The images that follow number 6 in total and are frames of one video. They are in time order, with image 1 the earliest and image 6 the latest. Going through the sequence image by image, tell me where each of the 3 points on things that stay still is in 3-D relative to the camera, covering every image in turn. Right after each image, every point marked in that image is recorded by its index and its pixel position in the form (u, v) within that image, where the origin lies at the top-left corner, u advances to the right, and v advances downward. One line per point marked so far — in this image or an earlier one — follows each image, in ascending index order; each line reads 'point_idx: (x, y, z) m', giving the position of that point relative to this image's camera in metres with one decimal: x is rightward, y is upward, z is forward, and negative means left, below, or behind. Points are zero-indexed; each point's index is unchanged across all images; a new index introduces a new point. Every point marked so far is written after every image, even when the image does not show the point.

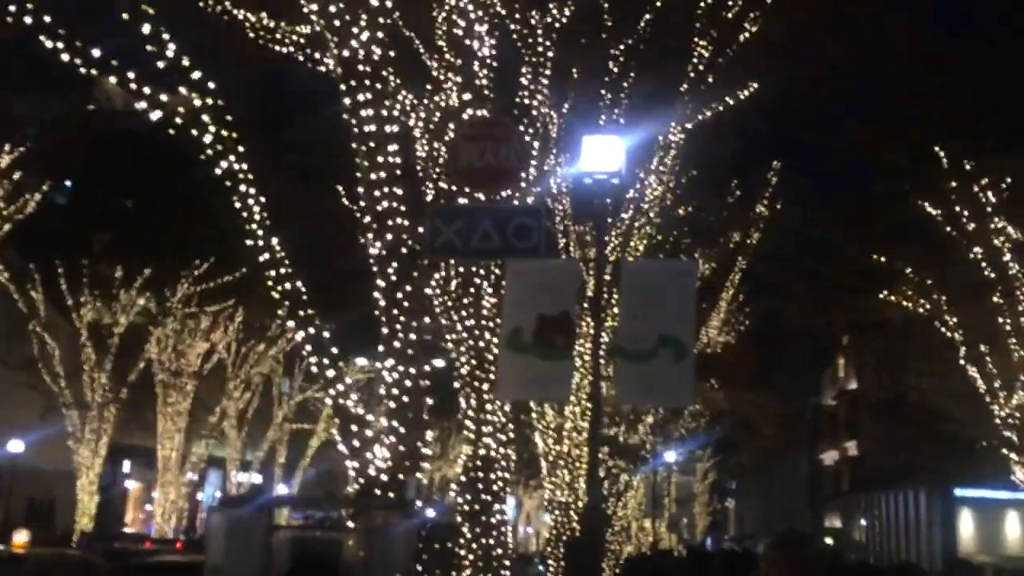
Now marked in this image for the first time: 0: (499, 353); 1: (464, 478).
0: (-0.1, -0.6, +7.7) m
1: (-0.6, -2.4, +10.6) m
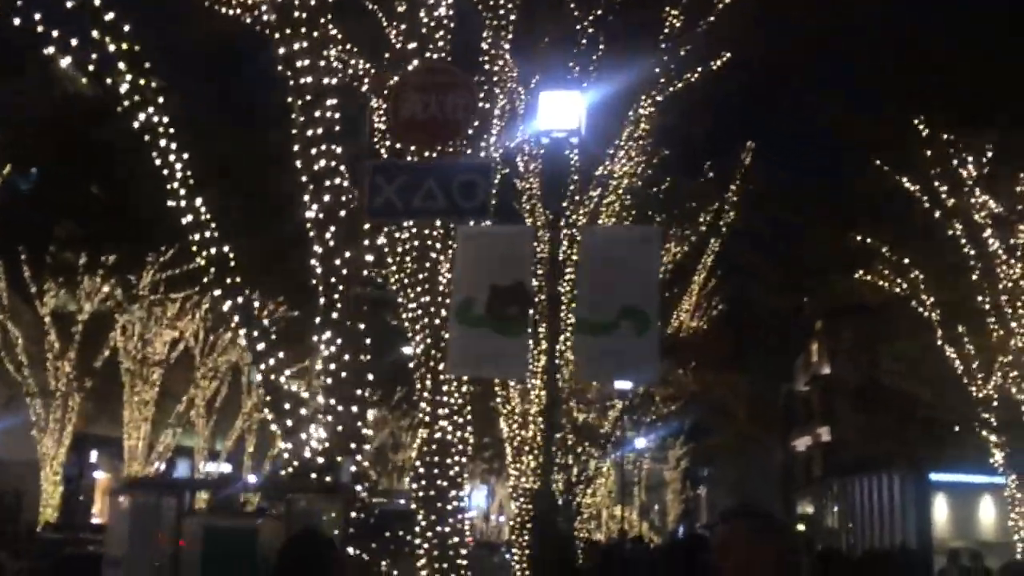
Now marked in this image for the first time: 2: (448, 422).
0: (-0.6, -0.3, +7.2) m
1: (-1.1, -2.1, +10.1) m
2: (-0.8, -1.6, +10.2) m
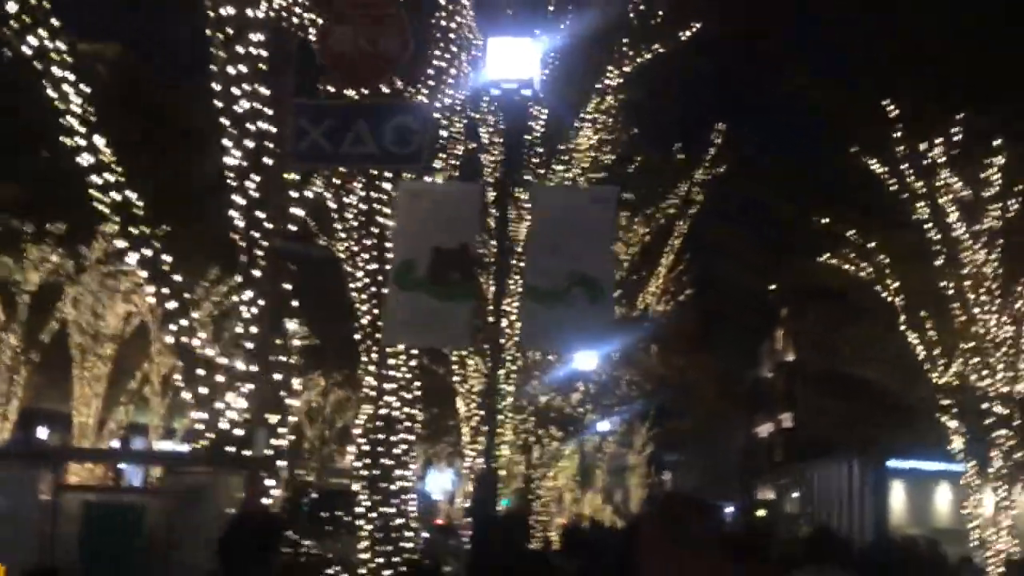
0: (-1.0, 0.0, +6.6) m
1: (-1.7, -1.7, +9.5) m
2: (-1.4, -1.3, +9.6) m
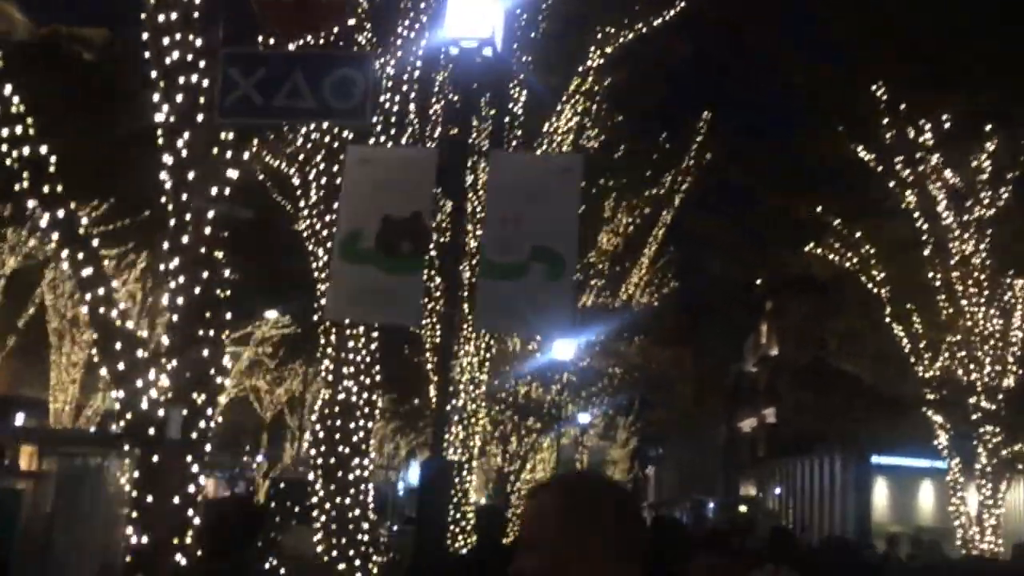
0: (-1.3, +0.2, +6.1) m
1: (-2.1, -1.5, +9.0) m
2: (-1.8, -1.0, +9.2) m
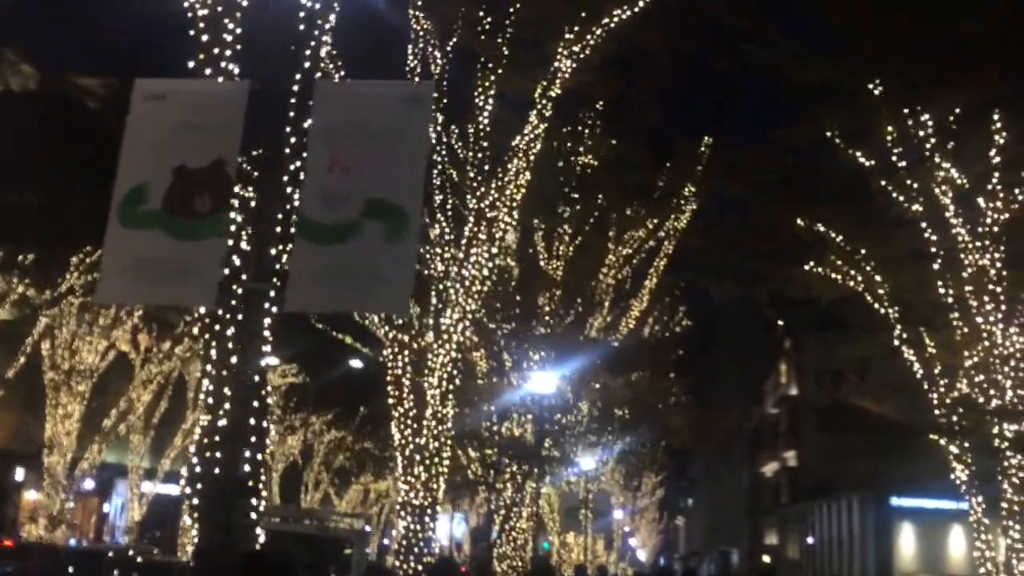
0: (-2.3, +0.4, +4.7) m
1: (-2.9, -1.6, +7.5) m
2: (-2.6, -1.1, +7.7) m
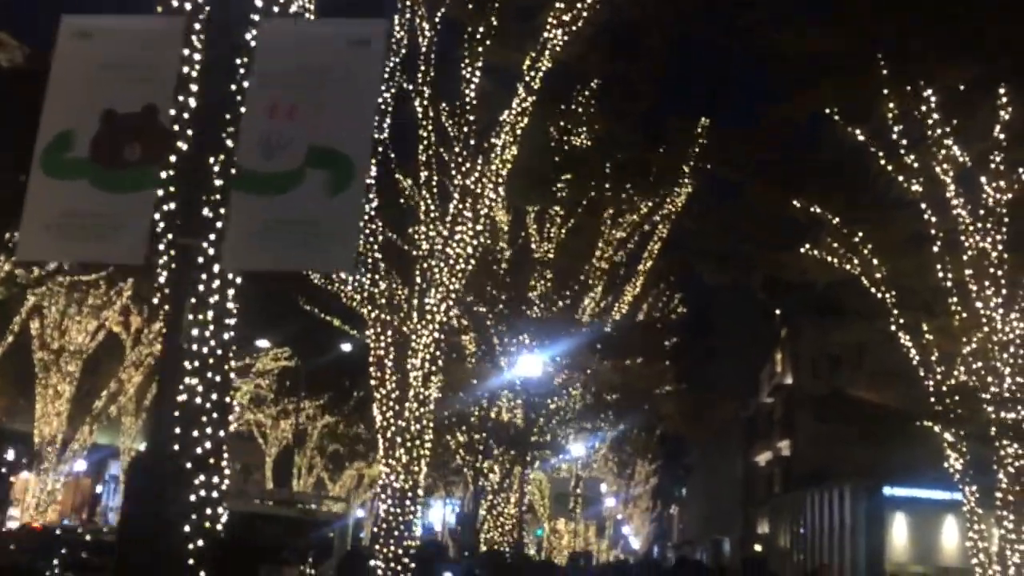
0: (-2.5, +0.6, +4.3) m
1: (-3.2, -1.3, +7.1) m
2: (-2.8, -0.8, +7.3) m
